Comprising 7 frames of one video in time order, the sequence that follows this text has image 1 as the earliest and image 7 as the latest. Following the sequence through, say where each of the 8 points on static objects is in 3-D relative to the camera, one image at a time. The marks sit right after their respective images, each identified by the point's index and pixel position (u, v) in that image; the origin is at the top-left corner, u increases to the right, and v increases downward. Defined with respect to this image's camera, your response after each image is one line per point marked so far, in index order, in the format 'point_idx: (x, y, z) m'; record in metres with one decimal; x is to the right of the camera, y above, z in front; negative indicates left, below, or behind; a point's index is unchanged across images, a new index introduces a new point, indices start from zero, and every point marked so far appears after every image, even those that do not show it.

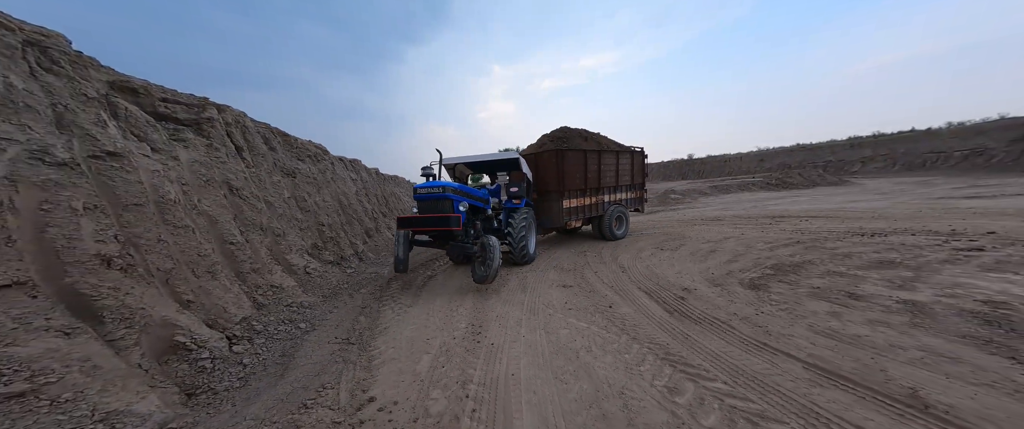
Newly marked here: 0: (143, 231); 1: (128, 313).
0: (-4.3, -0.2, +3.5) m
1: (-3.6, -0.9, +2.8) m
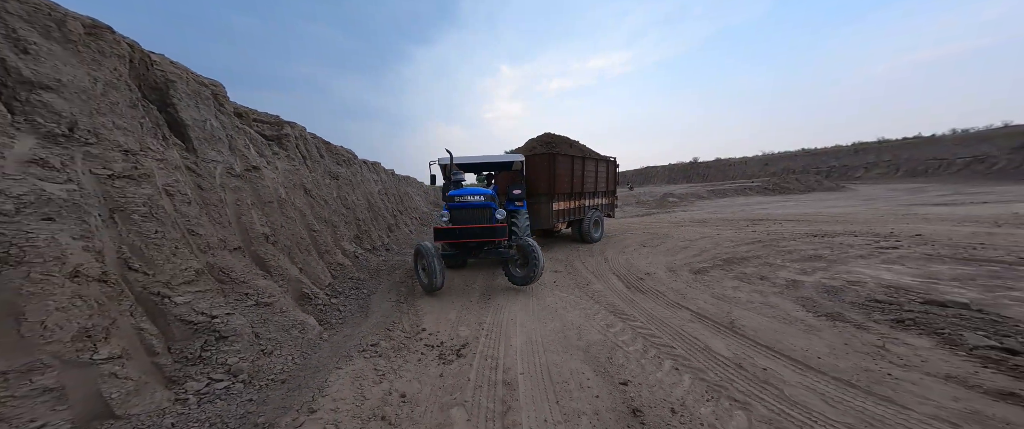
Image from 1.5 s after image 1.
0: (-4.3, -0.1, +5.4) m
1: (-3.6, -0.9, +4.7) m
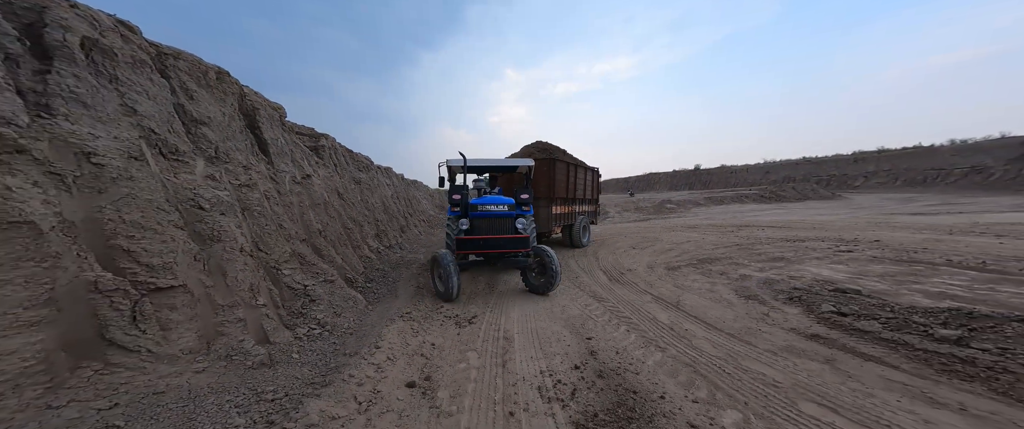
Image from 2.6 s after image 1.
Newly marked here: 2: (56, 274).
0: (-4.3, -0.1, +6.8) m
1: (-3.6, -0.9, +6.1) m
2: (-3.0, -0.4, +2.0) m
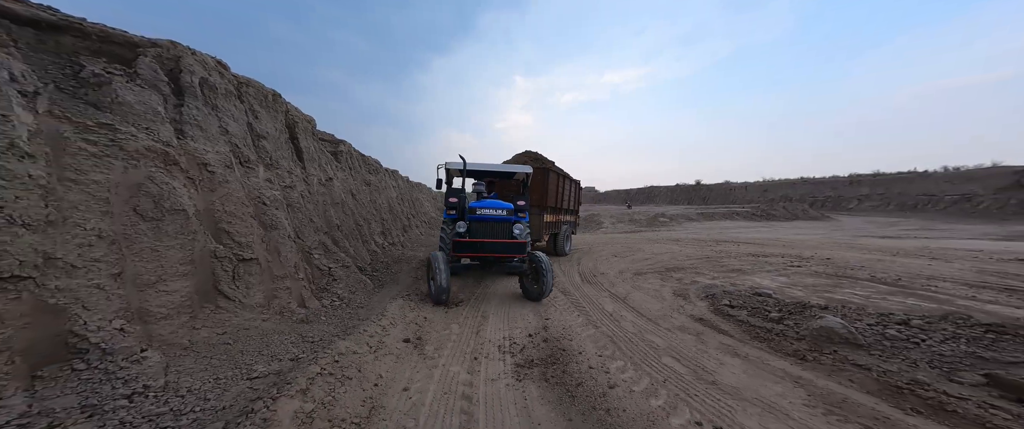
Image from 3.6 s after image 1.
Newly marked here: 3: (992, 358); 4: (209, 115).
0: (-4.6, 0.0, +8.1) m
1: (-4.0, -0.9, +7.4) m
2: (-3.4, -0.3, +3.3) m
3: (+3.7, -1.0, +2.5) m
4: (-4.4, +1.5, +4.4) m
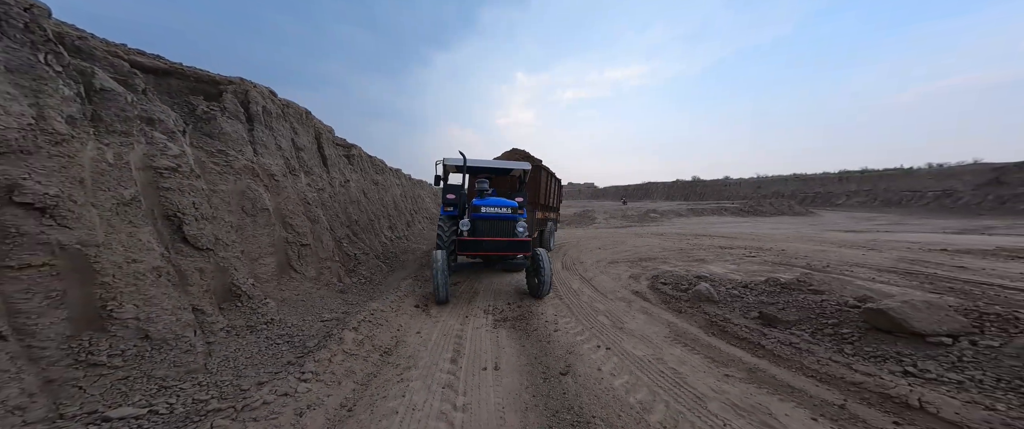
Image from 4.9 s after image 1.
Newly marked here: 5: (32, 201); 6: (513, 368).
0: (-4.9, +0.1, +9.6) m
1: (-4.3, -0.8, +8.9) m
2: (-3.8, -0.3, +4.8) m
3: (+3.4, -1.1, +4.0) m
4: (-4.8, +1.6, +5.9) m
5: (-3.2, +0.1, +2.0) m
6: (0.0, -1.8, +3.5) m
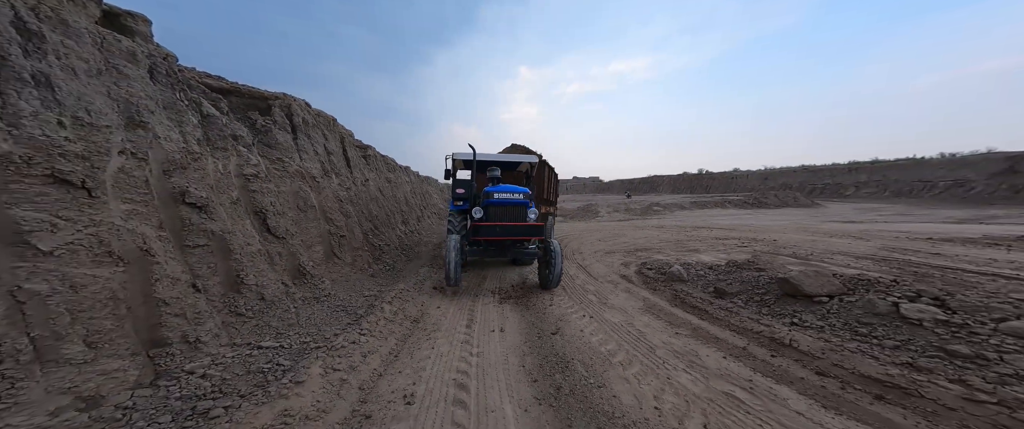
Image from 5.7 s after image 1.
0: (-4.7, +0.3, +10.7) m
1: (-4.2, -0.6, +10.0) m
2: (-3.7, -0.2, +5.8) m
3: (+3.4, -1.0, +4.9) m
4: (-4.7, +1.6, +6.9) m
5: (-3.2, +0.1, +3.0) m
6: (0.0, -1.7, +4.5) m
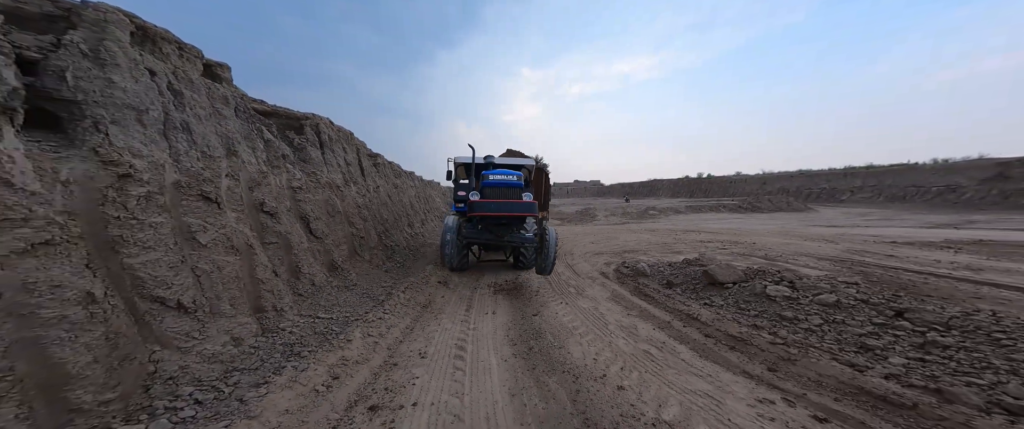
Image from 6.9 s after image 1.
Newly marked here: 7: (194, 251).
0: (-4.9, +0.1, +11.8) m
1: (-4.3, -0.7, +11.1) m
2: (-3.9, -0.3, +7.0) m
3: (+3.2, -1.1, +5.9) m
4: (-4.8, +1.5, +8.1) m
5: (-3.4, 0.0, +4.2) m
6: (-0.1, -1.8, +5.6) m
7: (-3.1, -0.4, +2.9) m
